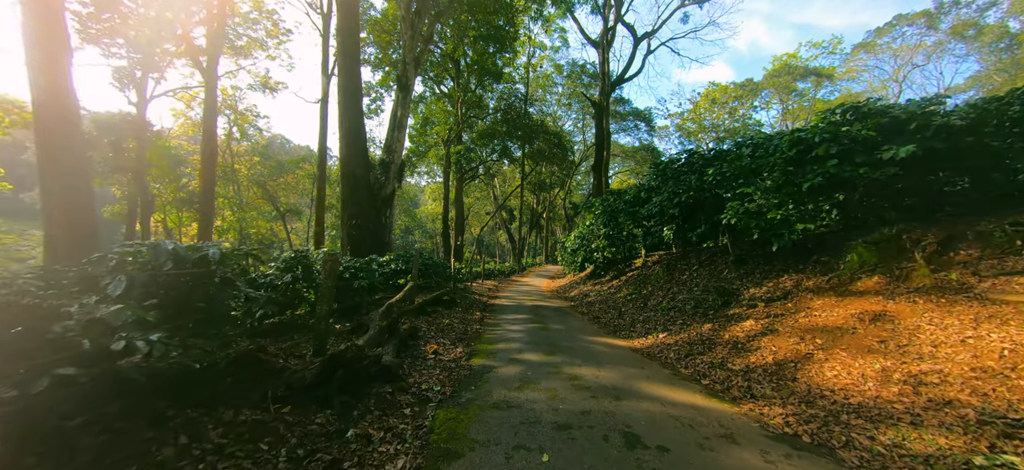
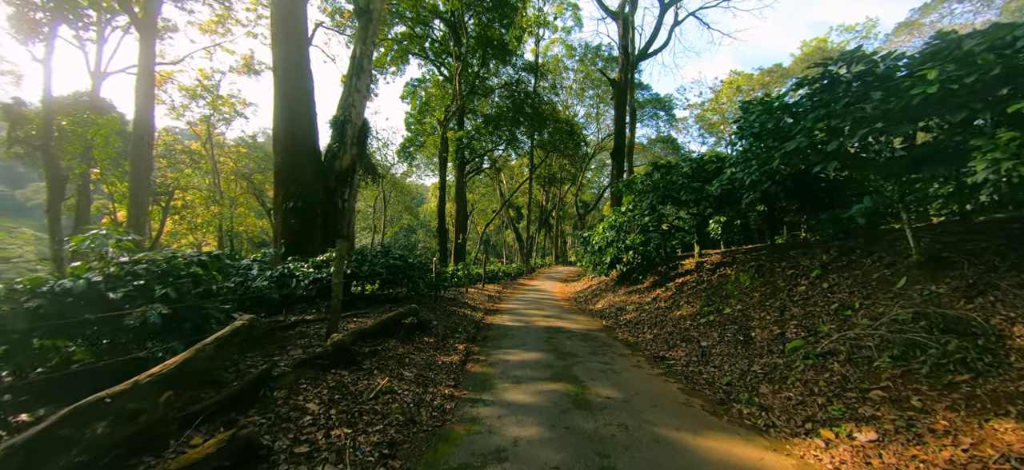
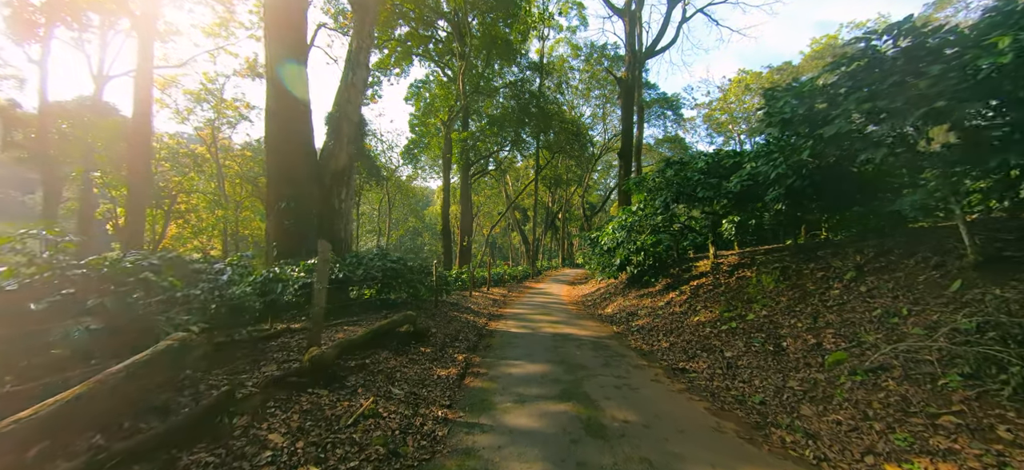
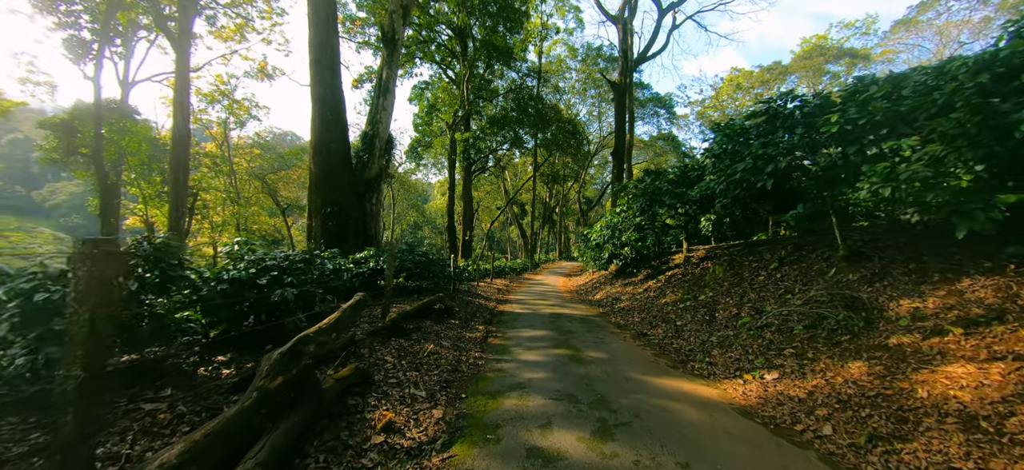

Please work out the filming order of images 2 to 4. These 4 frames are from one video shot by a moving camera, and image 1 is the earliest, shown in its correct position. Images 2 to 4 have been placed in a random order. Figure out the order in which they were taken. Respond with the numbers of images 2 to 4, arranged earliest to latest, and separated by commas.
4, 2, 3
